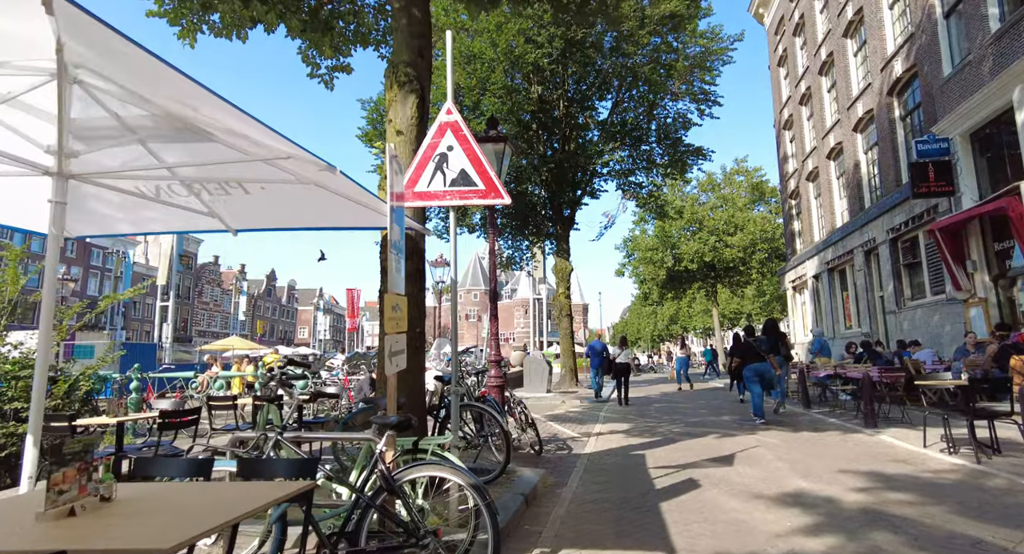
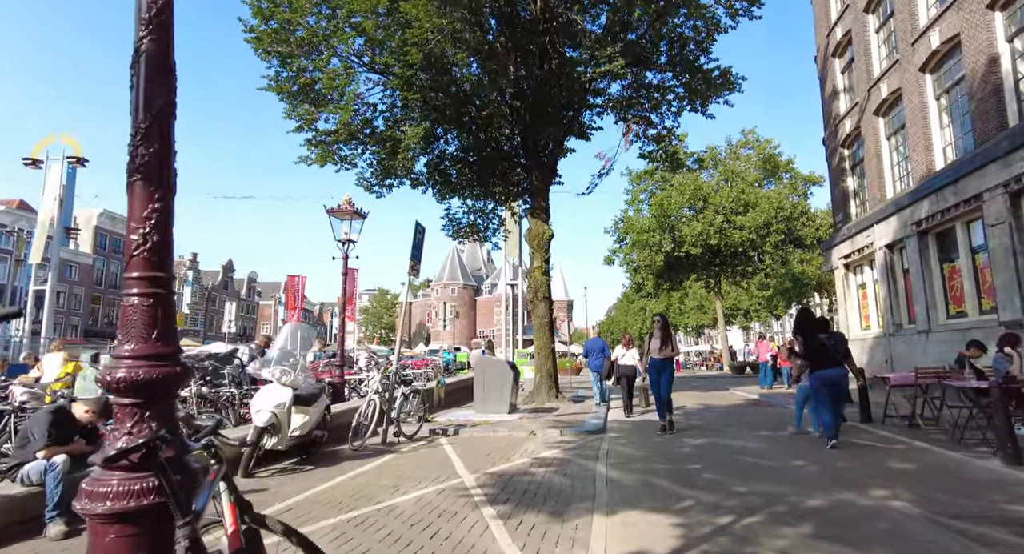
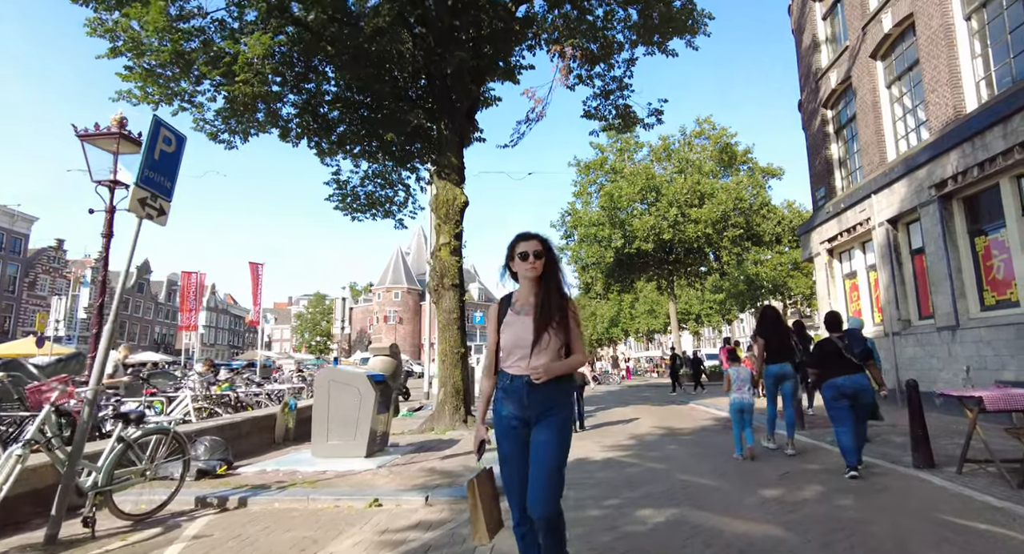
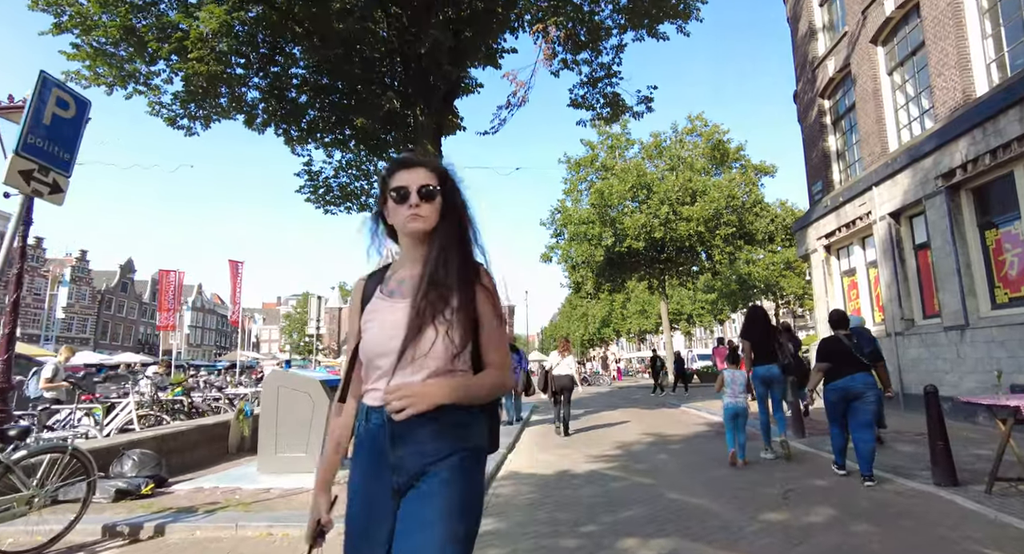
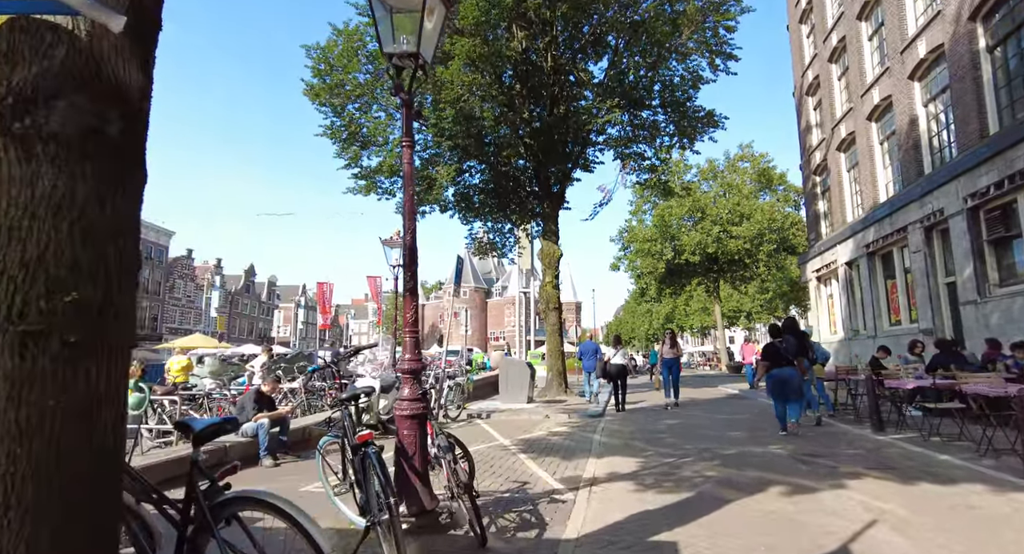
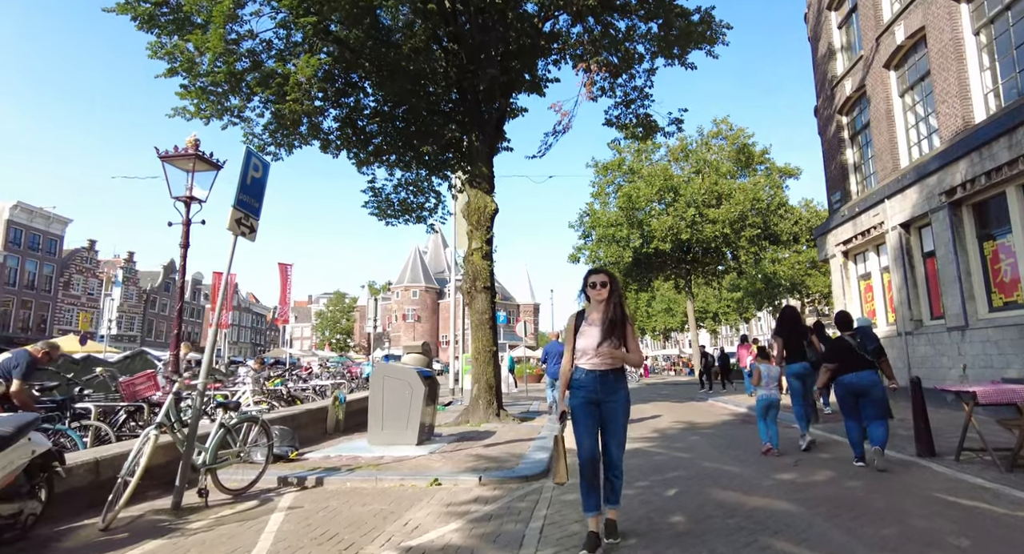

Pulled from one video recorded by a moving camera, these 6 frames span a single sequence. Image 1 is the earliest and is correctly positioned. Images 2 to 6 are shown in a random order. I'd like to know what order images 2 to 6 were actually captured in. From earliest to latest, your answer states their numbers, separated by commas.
5, 2, 6, 3, 4
